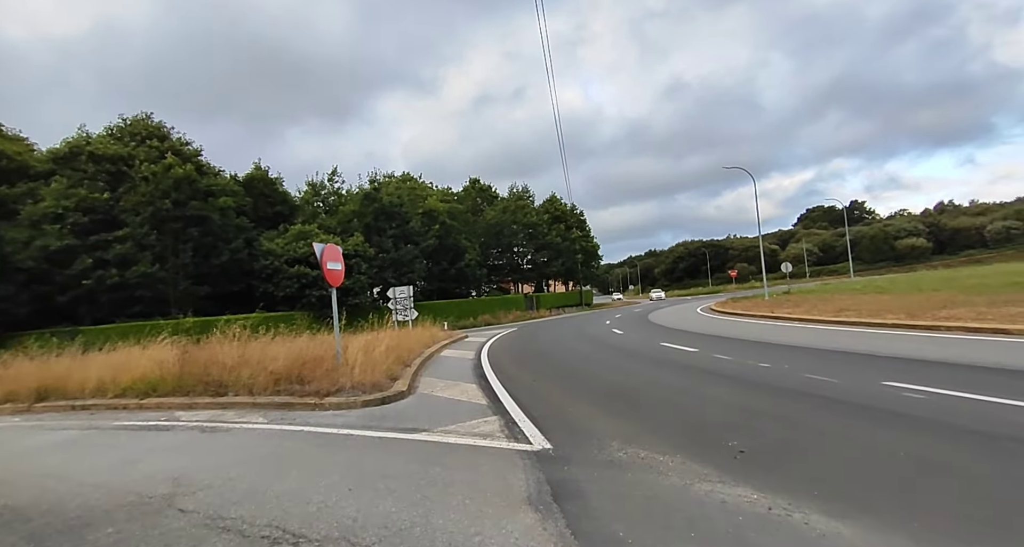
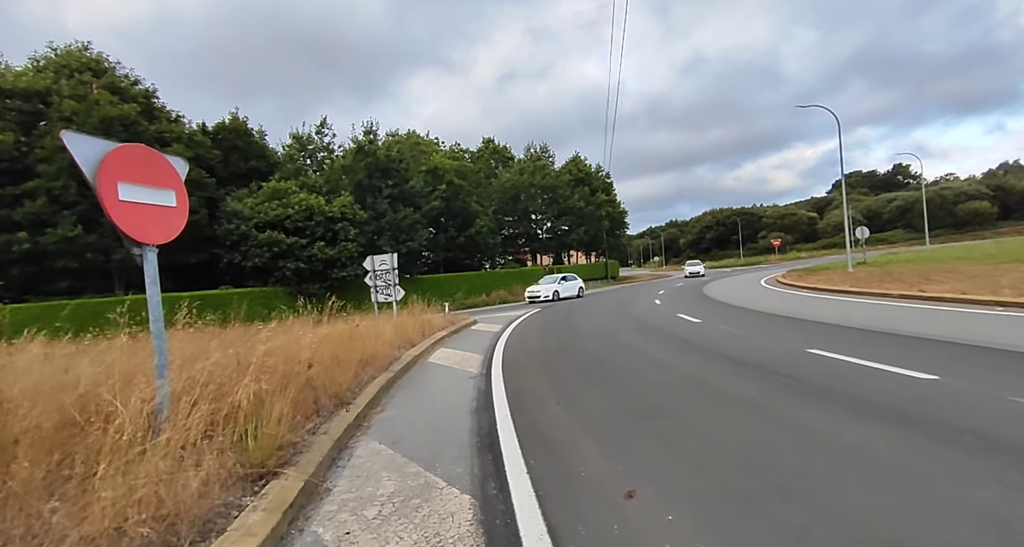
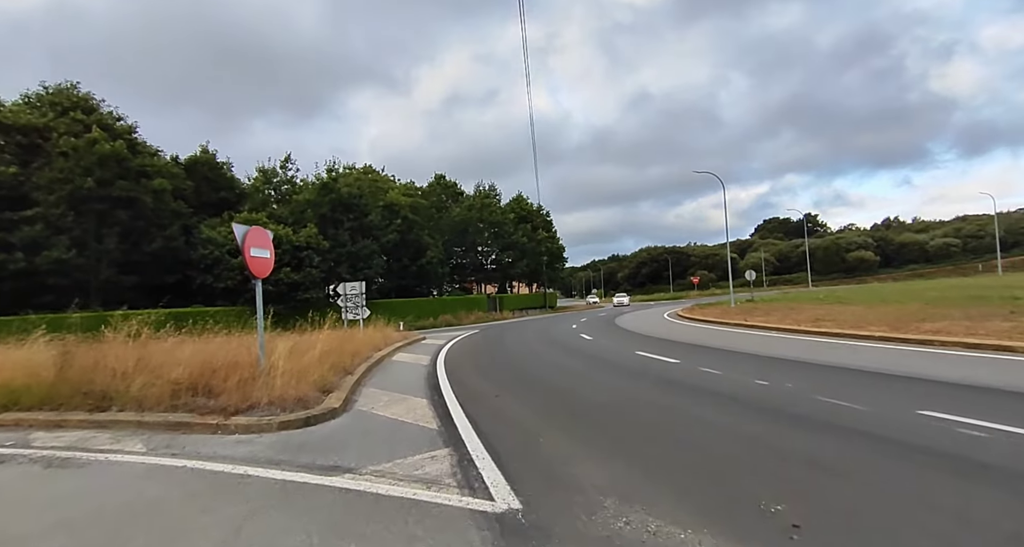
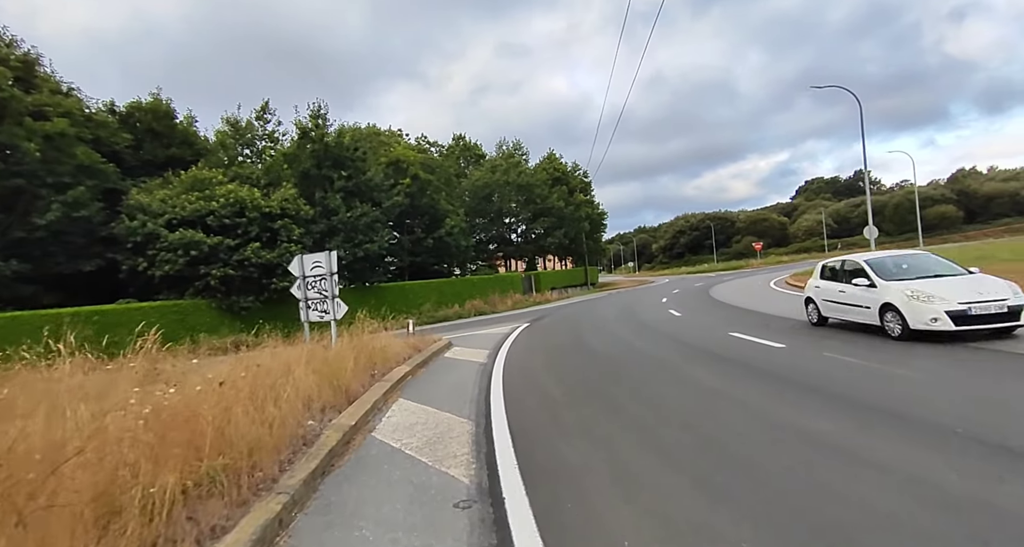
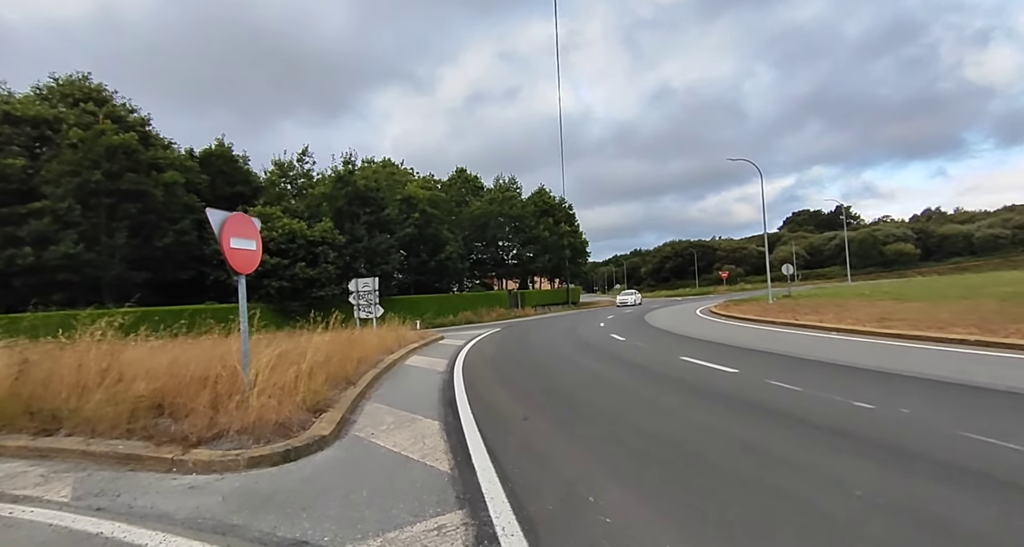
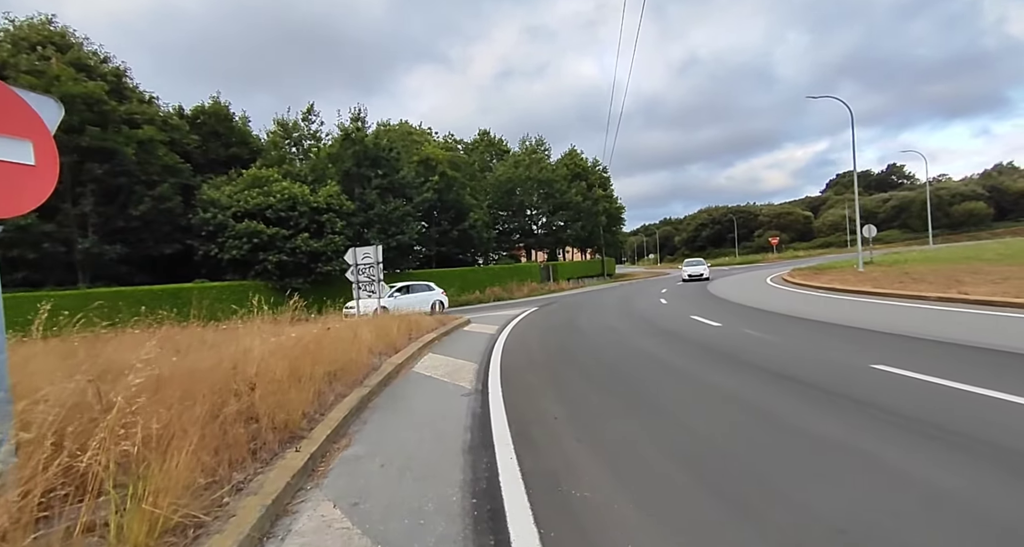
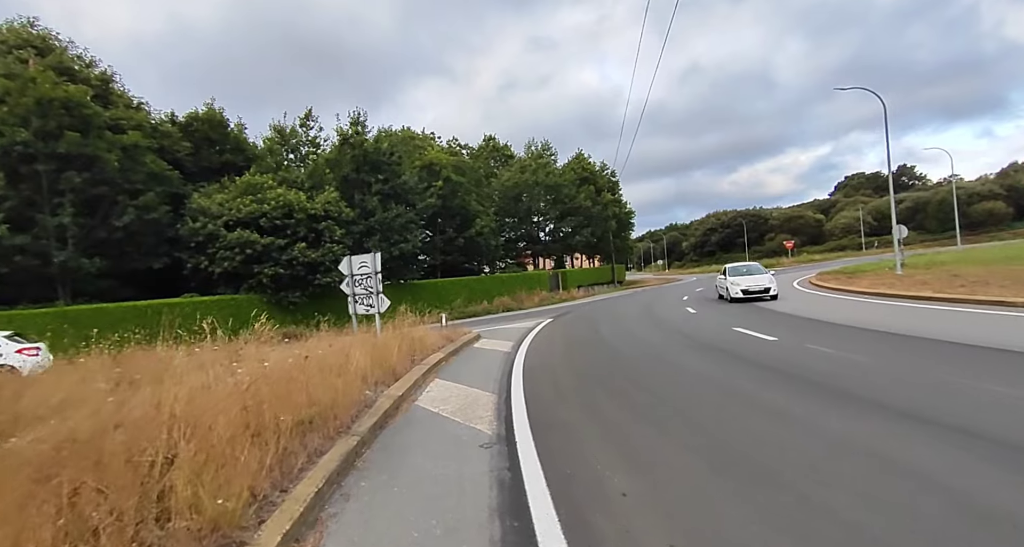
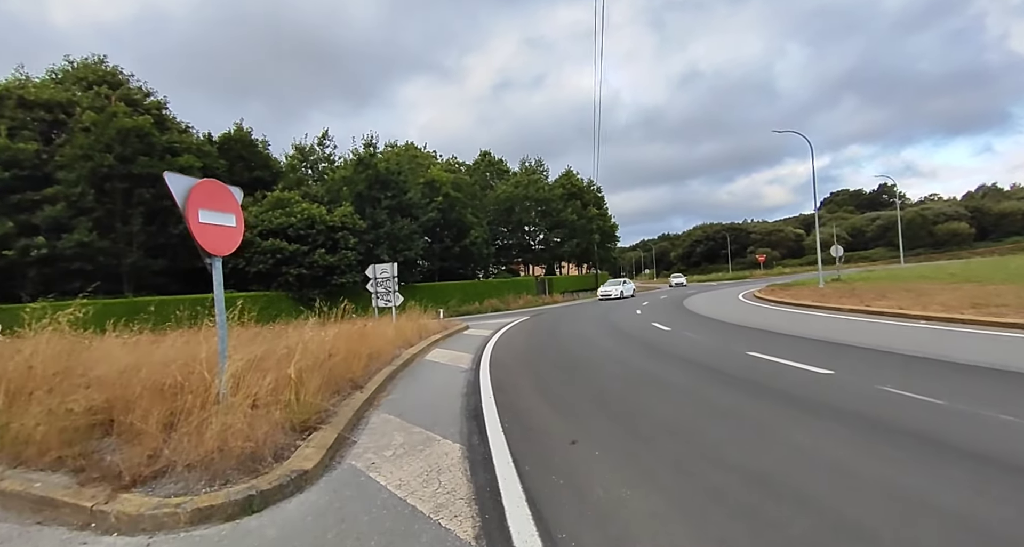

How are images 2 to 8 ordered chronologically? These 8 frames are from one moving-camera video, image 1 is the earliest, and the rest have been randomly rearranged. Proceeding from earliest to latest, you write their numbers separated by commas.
3, 5, 8, 2, 6, 7, 4
